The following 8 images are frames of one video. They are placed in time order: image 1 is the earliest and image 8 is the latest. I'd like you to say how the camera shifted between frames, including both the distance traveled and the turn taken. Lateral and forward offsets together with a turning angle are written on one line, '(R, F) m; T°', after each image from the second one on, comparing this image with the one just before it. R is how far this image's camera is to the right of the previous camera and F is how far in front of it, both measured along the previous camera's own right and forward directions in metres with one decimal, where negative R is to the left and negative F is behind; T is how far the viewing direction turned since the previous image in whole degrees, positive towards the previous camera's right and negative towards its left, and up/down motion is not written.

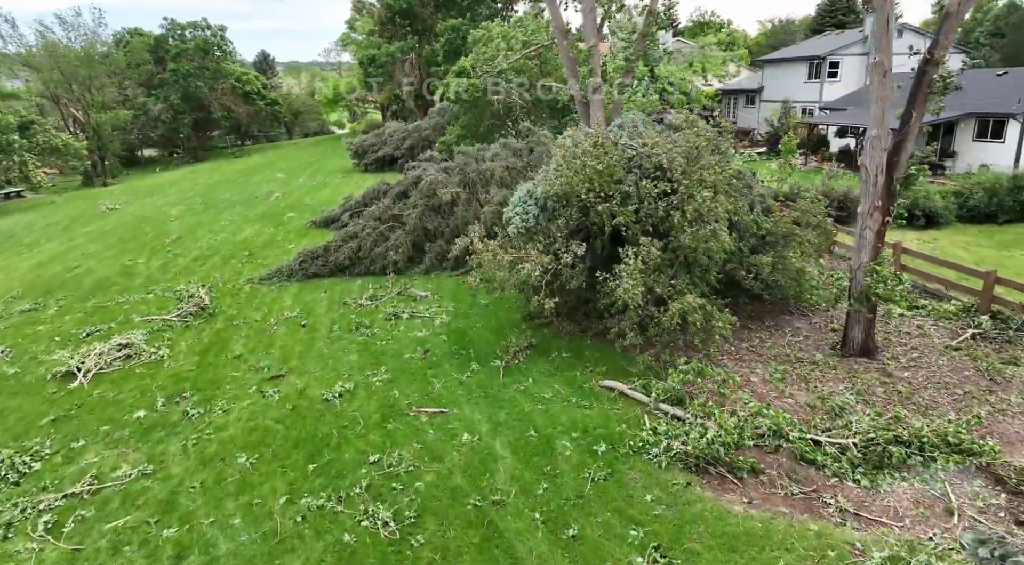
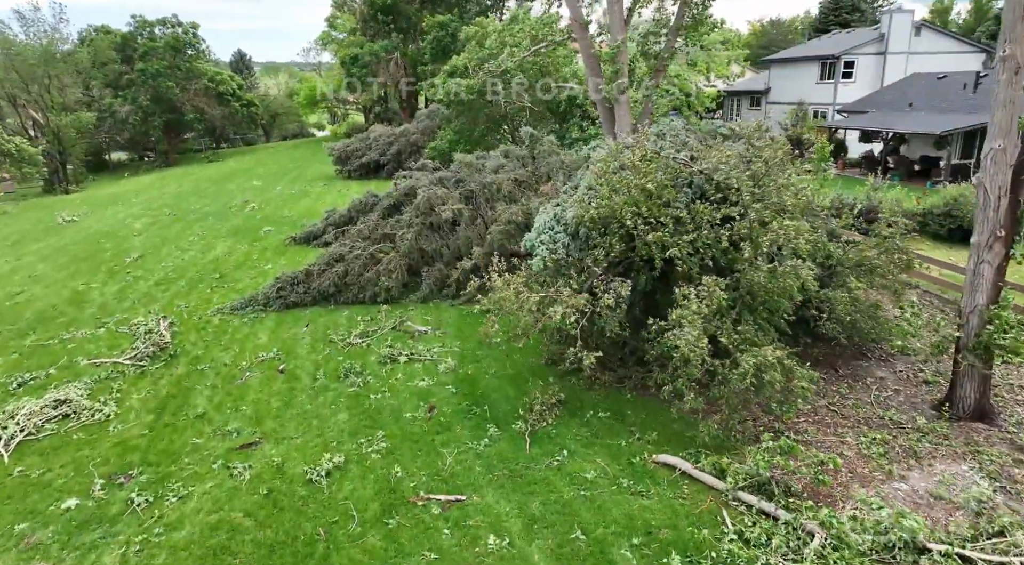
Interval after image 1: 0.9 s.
(-0.4, +1.5) m; +2°
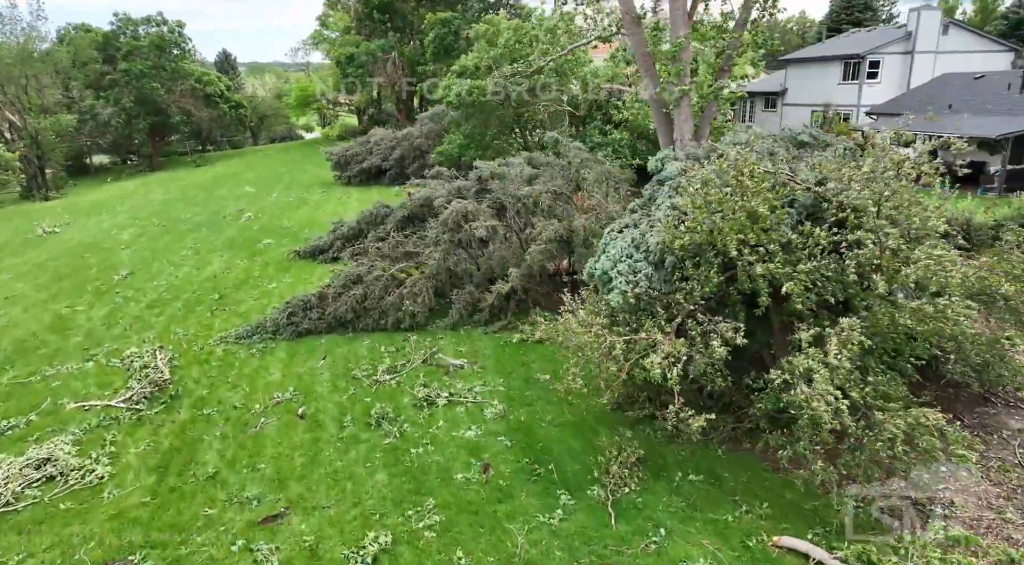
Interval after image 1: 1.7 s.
(-0.8, +1.1) m; +1°
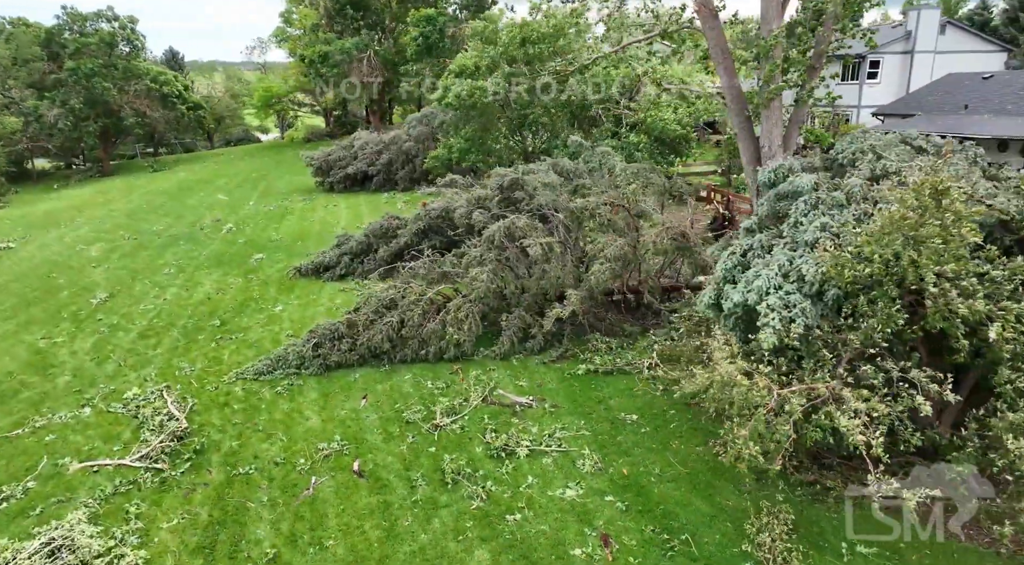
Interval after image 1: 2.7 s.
(-1.3, +0.9) m; +4°
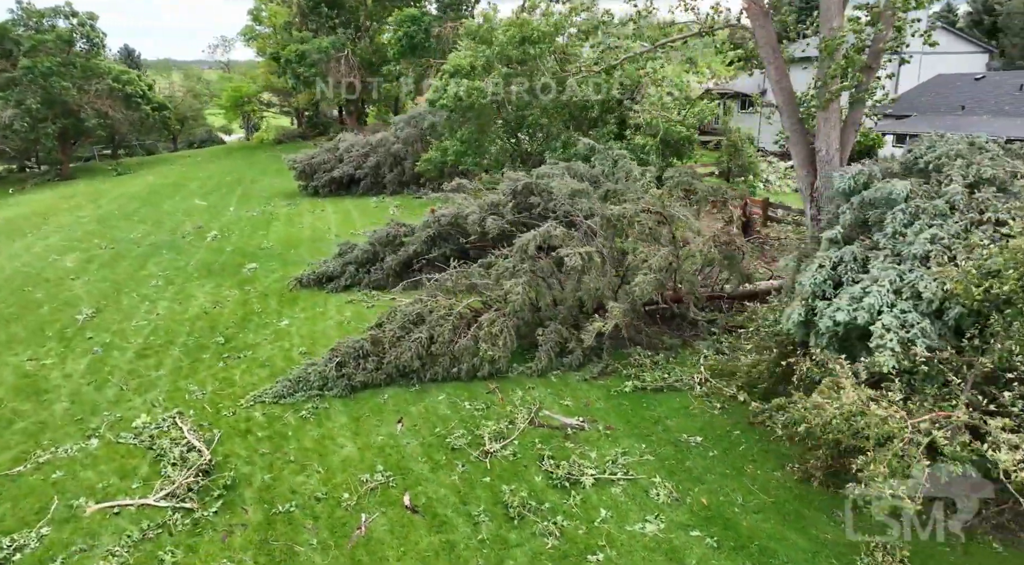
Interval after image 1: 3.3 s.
(-0.9, +0.4) m; +3°
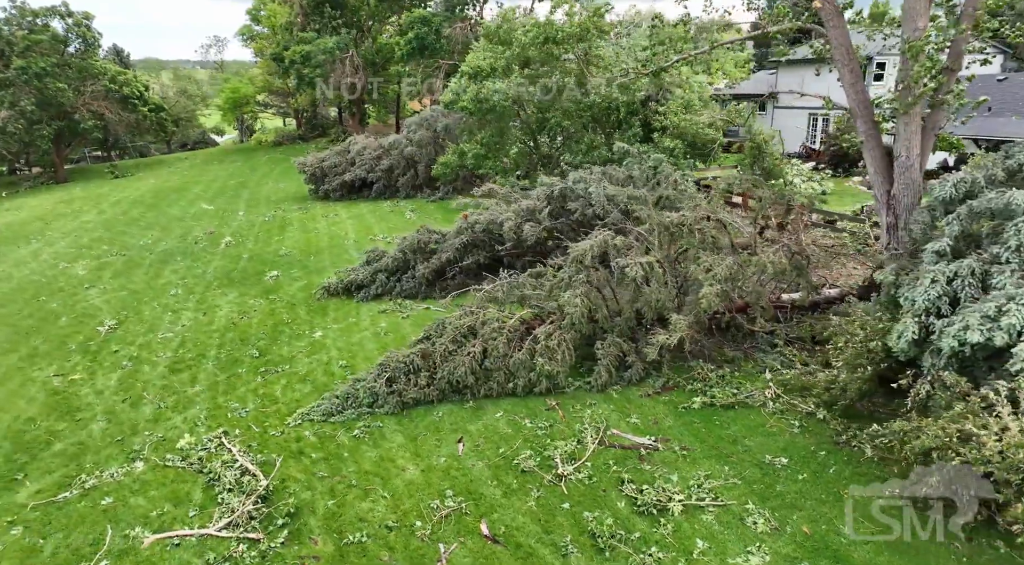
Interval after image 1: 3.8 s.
(-0.8, +0.3) m; +1°
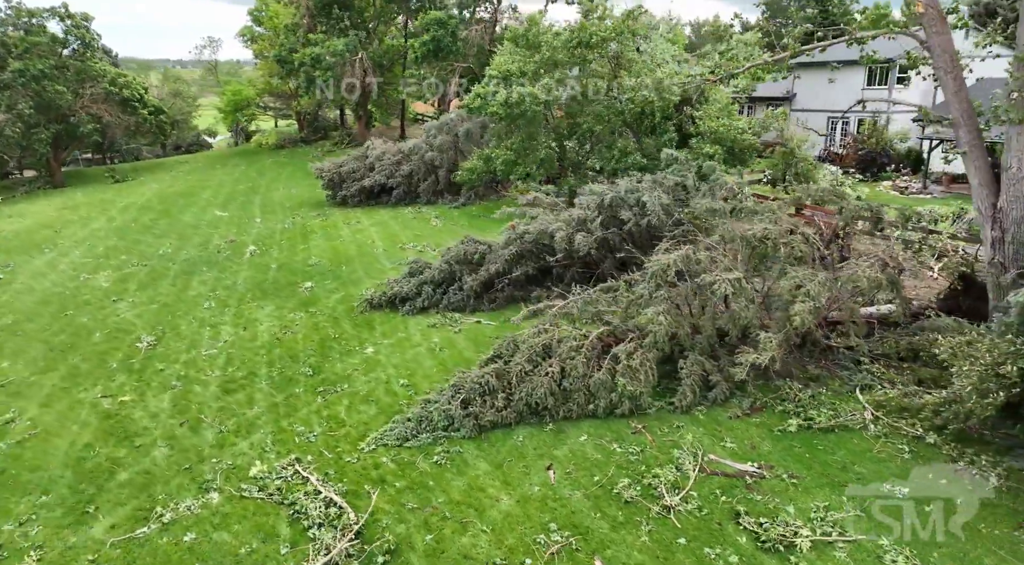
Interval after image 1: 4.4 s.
(-1.0, +0.3) m; +1°
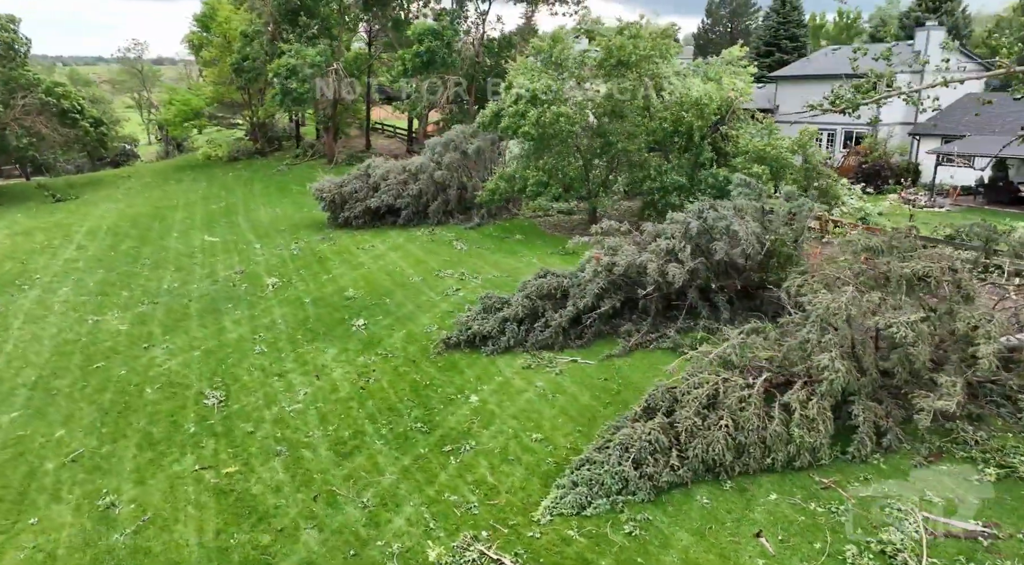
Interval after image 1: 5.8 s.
(-2.6, +0.6) m; +5°
